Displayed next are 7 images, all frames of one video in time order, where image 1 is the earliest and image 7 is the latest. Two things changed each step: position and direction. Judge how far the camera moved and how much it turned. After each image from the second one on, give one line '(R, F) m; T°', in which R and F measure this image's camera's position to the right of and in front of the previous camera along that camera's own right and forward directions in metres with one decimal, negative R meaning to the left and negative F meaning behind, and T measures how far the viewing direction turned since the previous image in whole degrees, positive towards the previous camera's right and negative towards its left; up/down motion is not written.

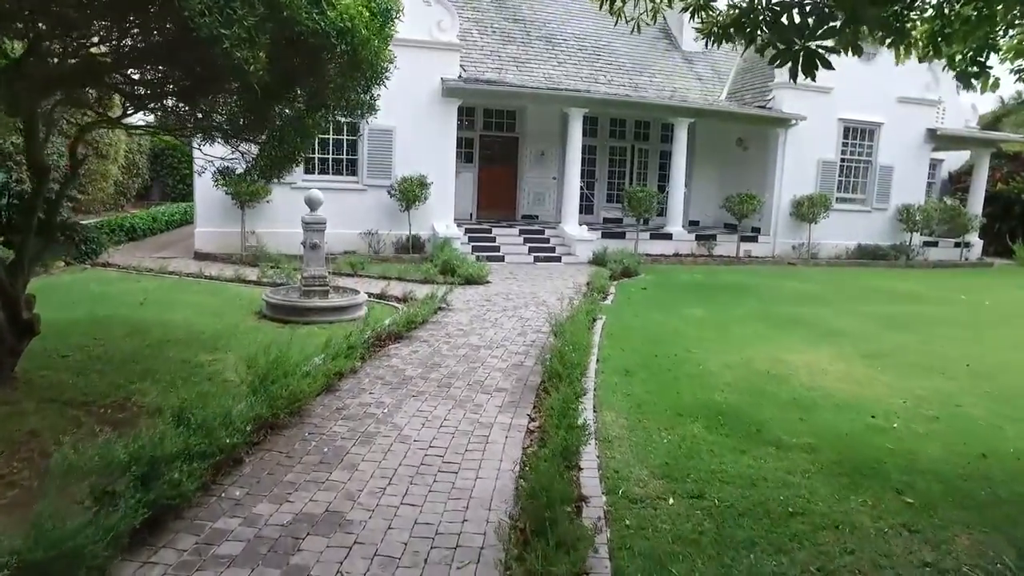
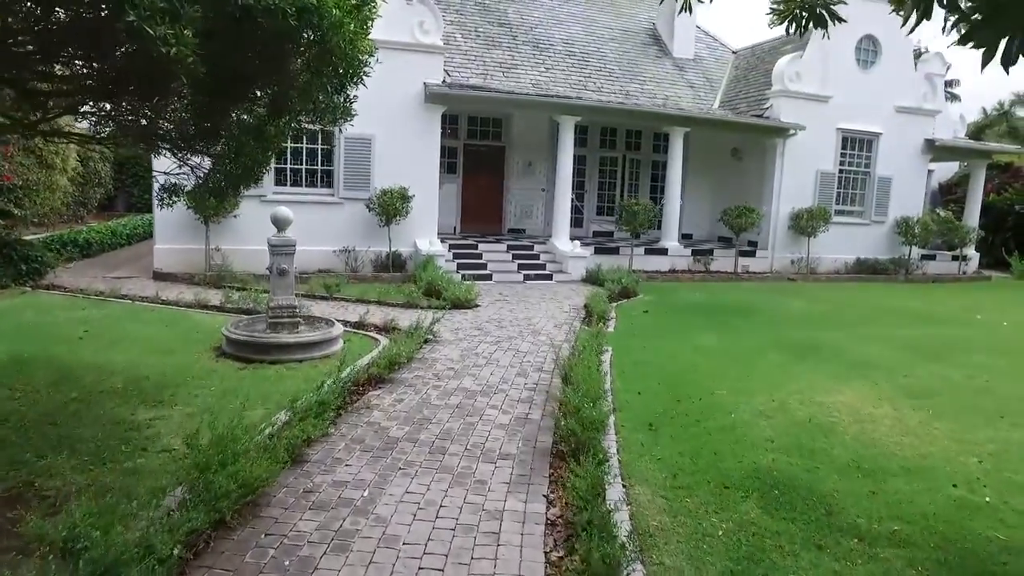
(-0.2, +0.8) m; +2°
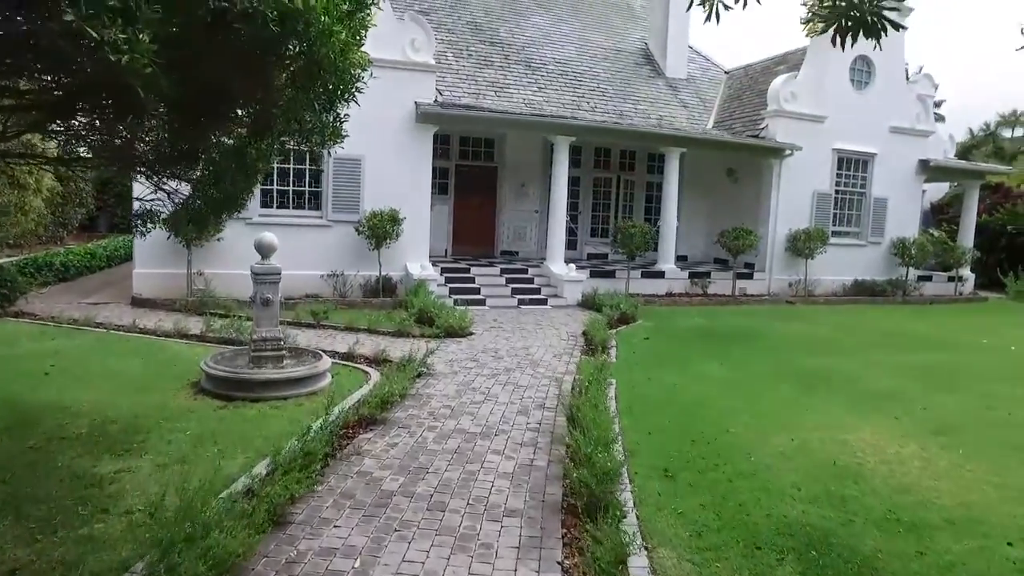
(-0.1, +0.4) m; +1°
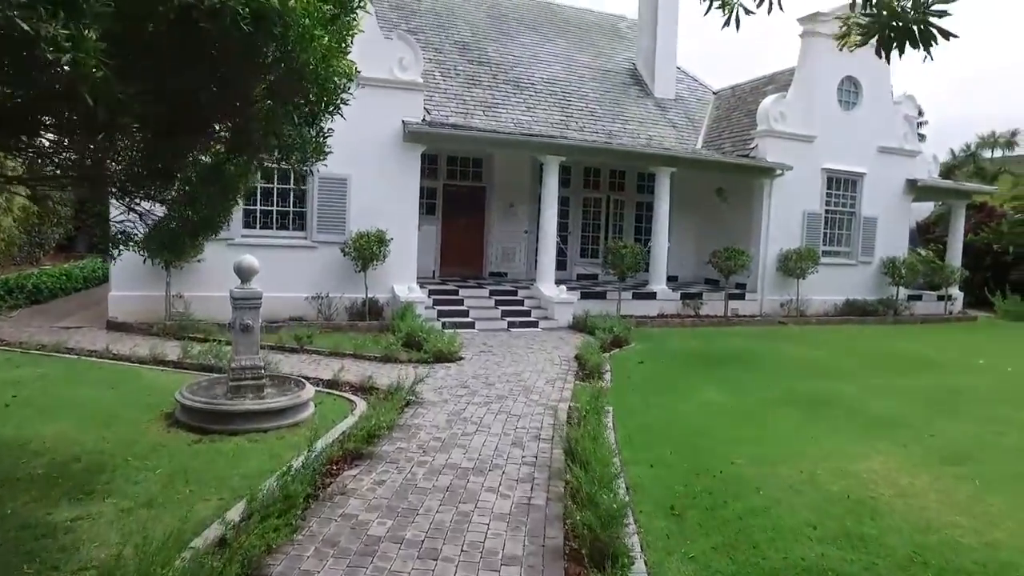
(-0.1, +0.3) m; +1°
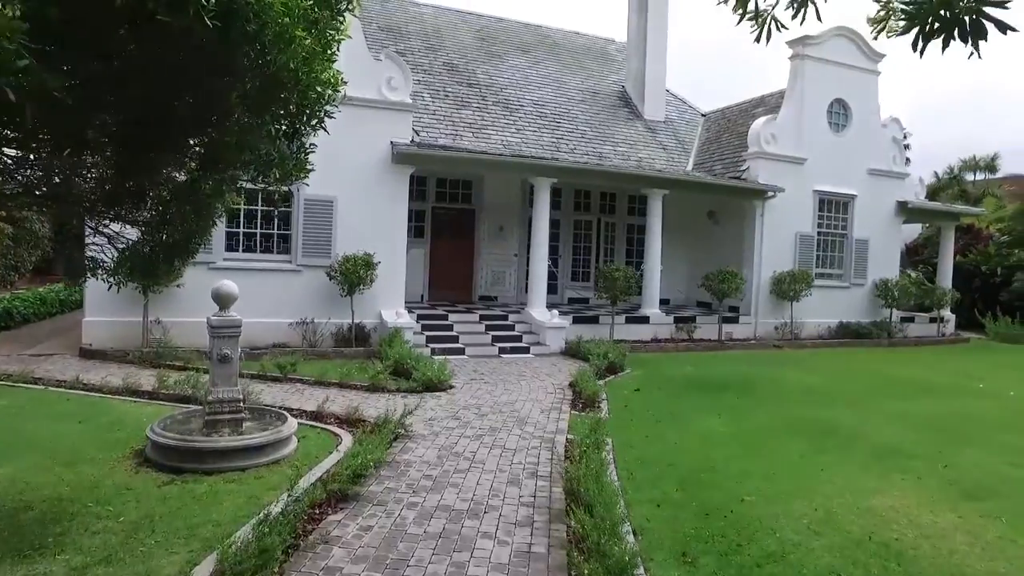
(-0.1, +0.3) m; +1°
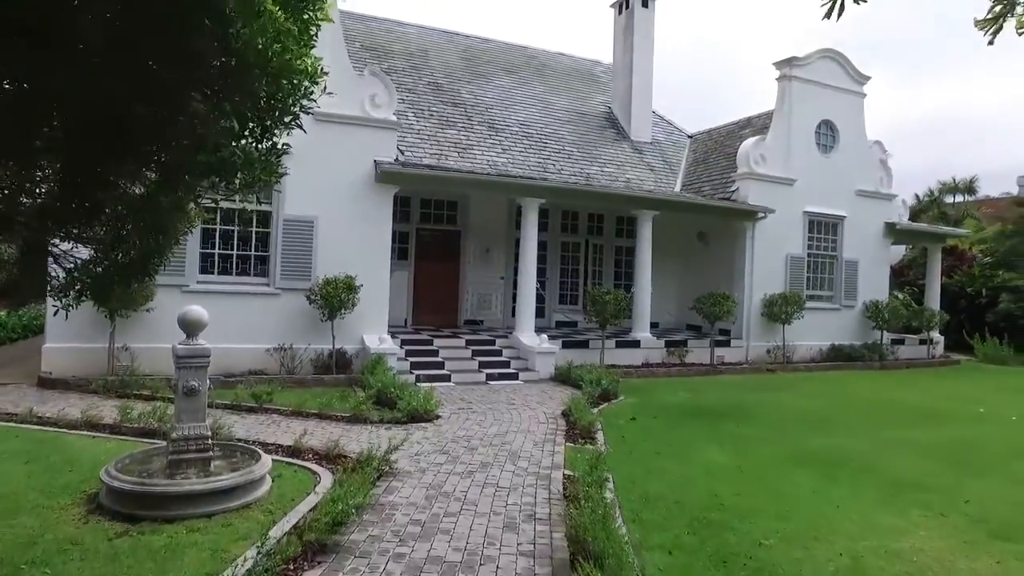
(-0.1, +0.4) m; +1°
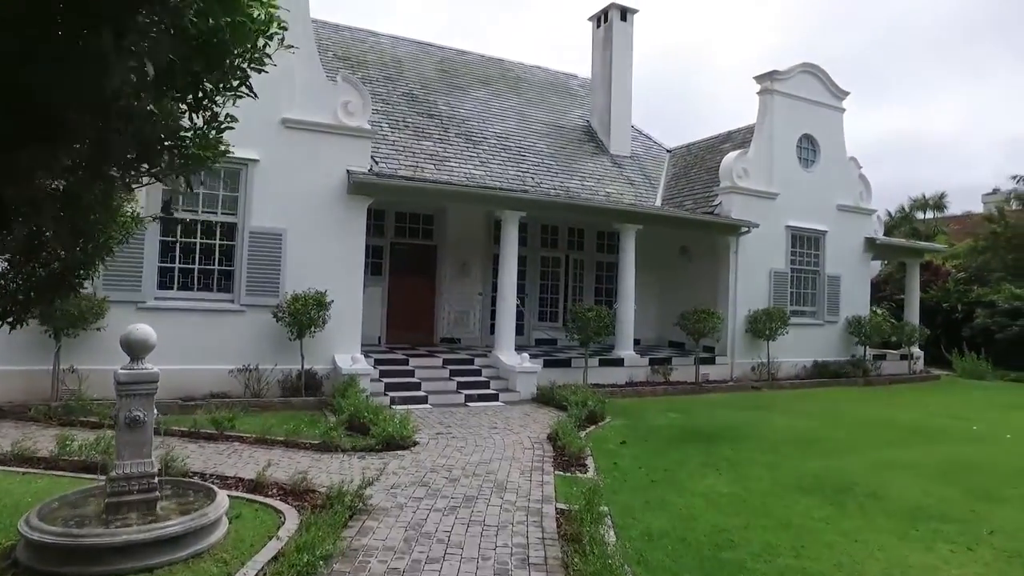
(-0.1, +0.5) m; +2°
